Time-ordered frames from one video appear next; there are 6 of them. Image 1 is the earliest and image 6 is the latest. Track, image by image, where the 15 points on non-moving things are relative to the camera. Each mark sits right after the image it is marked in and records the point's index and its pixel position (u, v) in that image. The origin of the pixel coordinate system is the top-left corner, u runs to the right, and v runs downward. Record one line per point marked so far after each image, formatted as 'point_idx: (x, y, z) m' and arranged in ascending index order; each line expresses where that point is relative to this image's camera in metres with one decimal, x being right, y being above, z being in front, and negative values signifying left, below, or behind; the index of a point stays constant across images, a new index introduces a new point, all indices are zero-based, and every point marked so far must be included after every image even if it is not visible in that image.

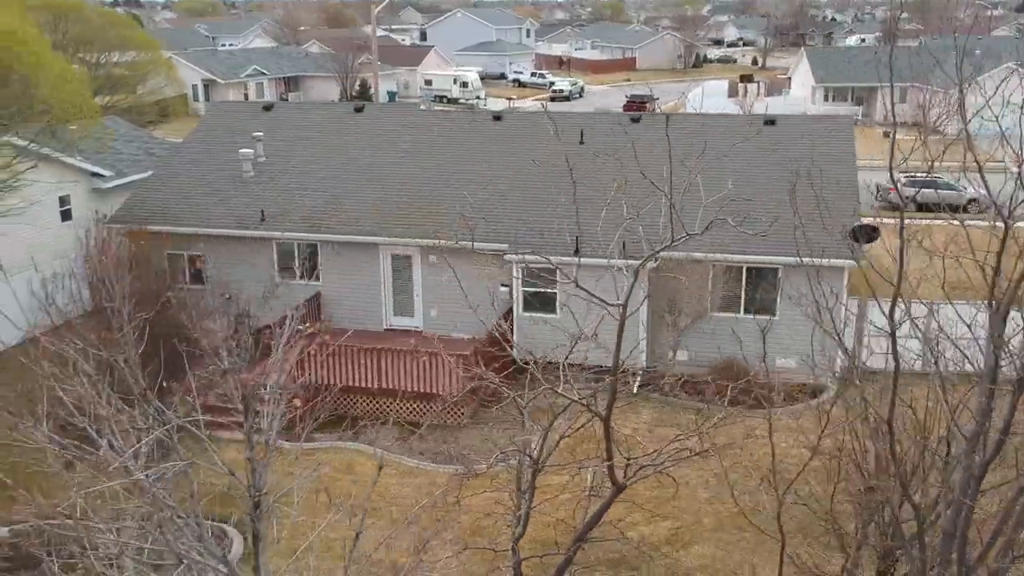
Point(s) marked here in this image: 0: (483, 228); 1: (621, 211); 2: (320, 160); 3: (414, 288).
0: (-0.5, +1.1, +17.0) m
1: (+1.9, +1.3, +16.9) m
2: (-3.8, +2.5, +19.4) m
3: (-1.7, 0.0, +17.4) m
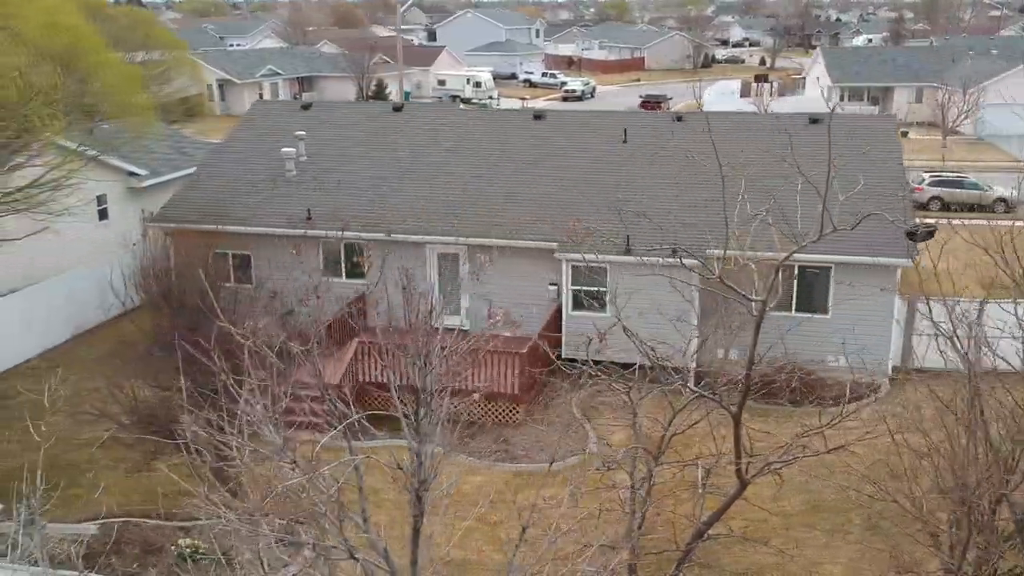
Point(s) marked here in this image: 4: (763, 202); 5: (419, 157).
0: (+0.4, +1.1, +17.0) m
1: (+2.7, +1.4, +16.9) m
2: (-2.9, +2.6, +19.4) m
3: (-0.9, 0.0, +17.4) m
4: (+4.3, +1.5, +16.7) m
5: (-1.8, +2.6, +19.2) m
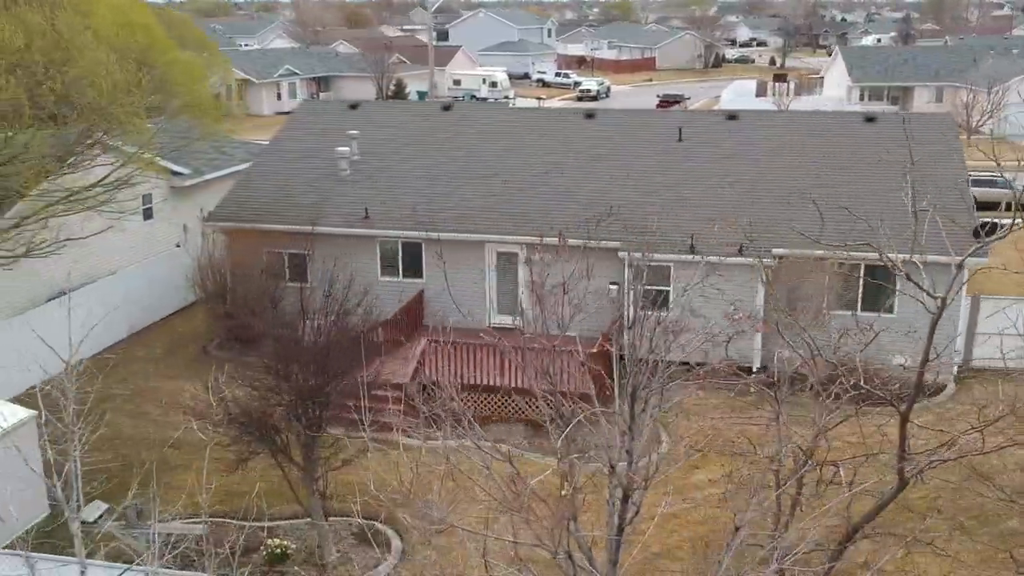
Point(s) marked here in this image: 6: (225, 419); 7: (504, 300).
0: (+1.4, +1.1, +17.0) m
1: (+3.8, +1.4, +16.9) m
2: (-1.9, +2.6, +19.3) m
3: (+0.2, 0.0, +17.4) m
4: (+5.3, +1.5, +16.7) m
5: (-0.8, +2.6, +19.2) m
6: (-3.2, -1.5, +11.0) m
7: (-0.1, -0.2, +17.7) m
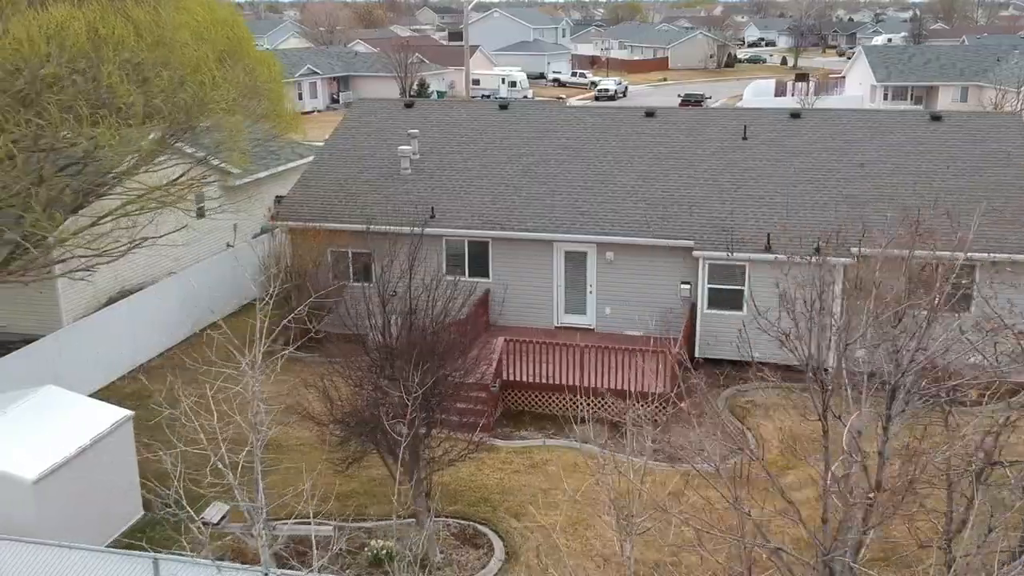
0: (+2.7, +1.1, +16.9) m
1: (+5.0, +1.4, +16.8) m
2: (-0.7, +2.6, +19.3) m
3: (+1.4, 0.0, +17.3) m
4: (+6.6, +1.5, +16.6) m
5: (+0.4, +2.6, +19.1) m
6: (-2.0, -1.5, +10.9) m
7: (+1.1, -0.2, +17.6) m
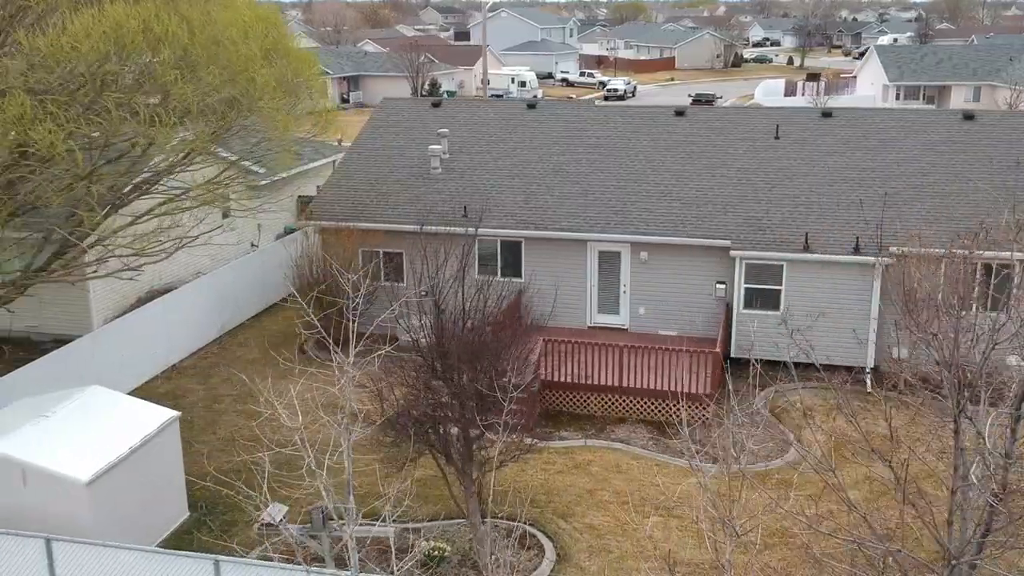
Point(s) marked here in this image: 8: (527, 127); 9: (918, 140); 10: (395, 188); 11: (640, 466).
0: (+3.3, +1.1, +16.8) m
1: (+5.6, +1.4, +16.7) m
2: (-0.1, +2.6, +19.2) m
3: (+2.0, +0.1, +17.2) m
4: (+7.2, +1.5, +16.5) m
5: (+1.0, +2.6, +19.0) m
6: (-1.4, -1.5, +10.8) m
7: (+1.7, -0.2, +17.5) m
8: (+0.3, +3.3, +20.0) m
9: (+7.5, +2.8, +18.1) m
10: (-2.2, +1.9, +18.7) m
11: (+1.6, -2.4, +13.4) m
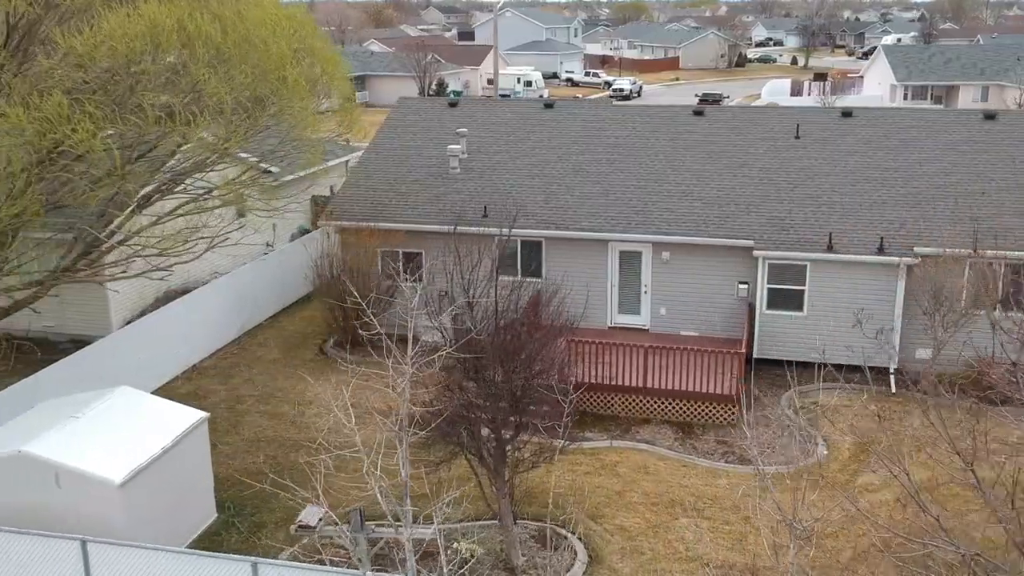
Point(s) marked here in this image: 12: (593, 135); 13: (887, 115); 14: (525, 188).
0: (+3.6, +1.1, +16.8) m
1: (+6.0, +1.4, +16.6) m
2: (+0.3, +2.6, +19.1) m
3: (+2.3, +0.1, +17.1) m
4: (+7.5, +1.5, +16.4) m
5: (+1.4, +2.6, +19.0) m
6: (-1.0, -1.5, +10.8) m
7: (+2.0, -0.2, +17.4) m
8: (+0.7, +3.3, +19.9) m
9: (+7.9, +2.8, +18.0) m
10: (-1.9, +1.9, +18.6) m
11: (+2.0, -2.5, +13.3) m
12: (+1.6, +3.1, +19.5) m
13: (+7.3, +3.4, +18.9) m
14: (+0.3, +1.9, +18.3) m
